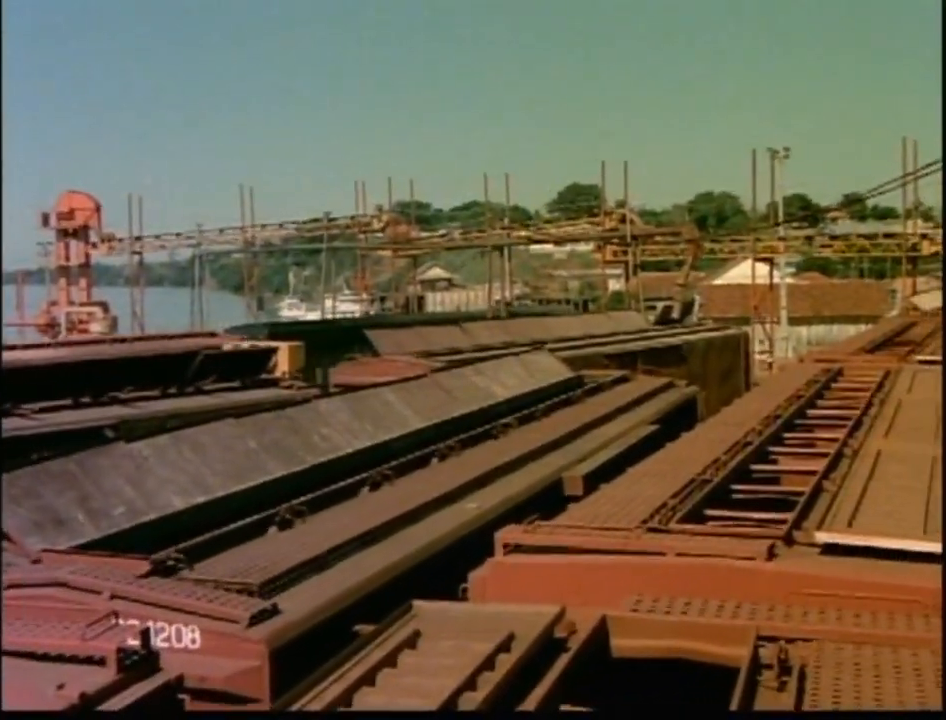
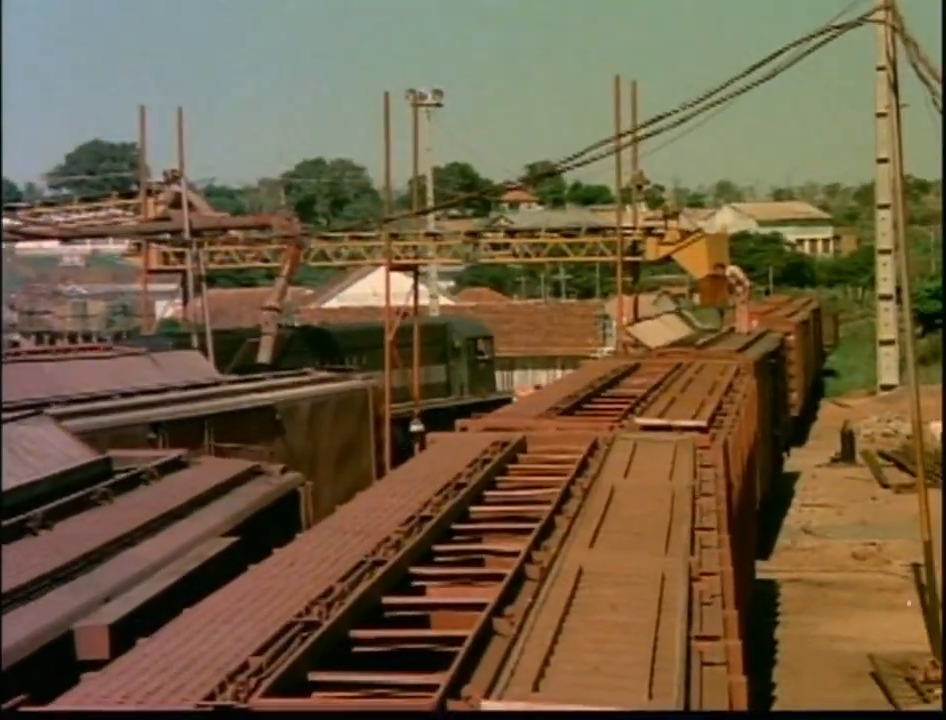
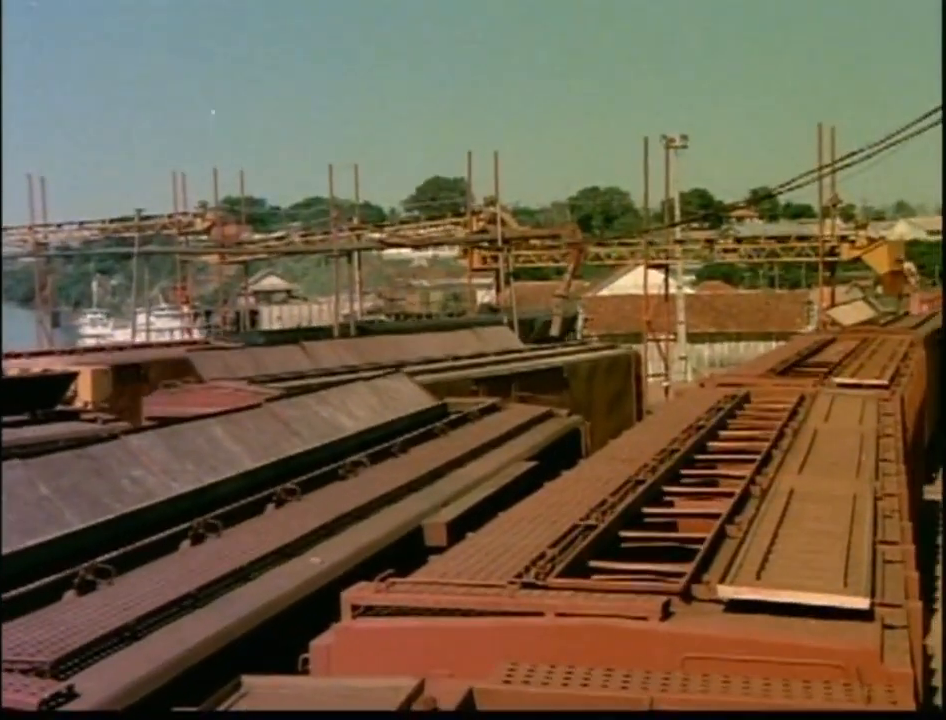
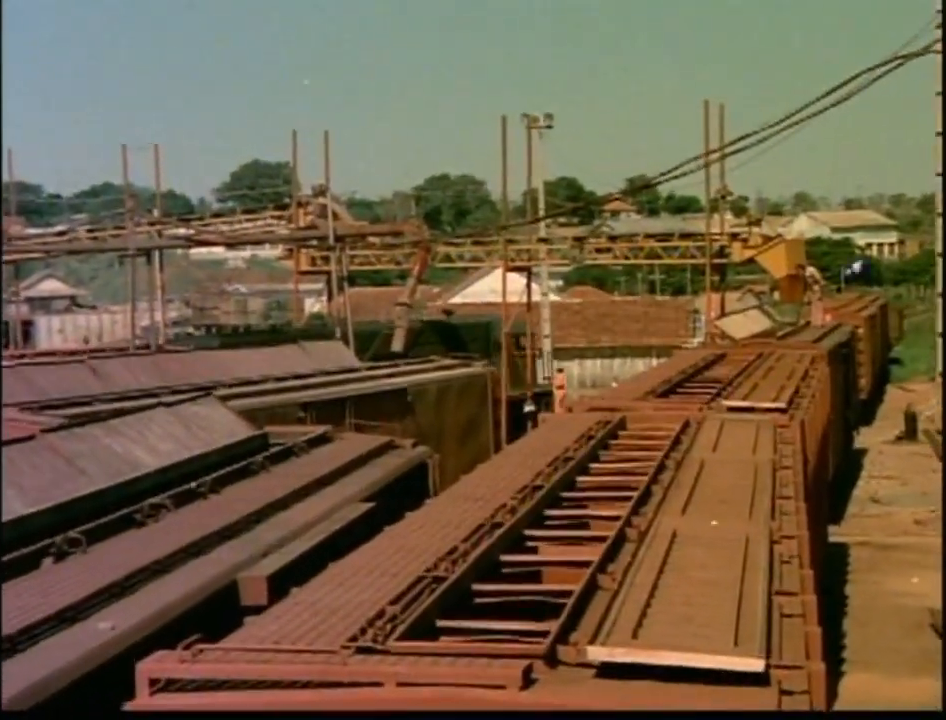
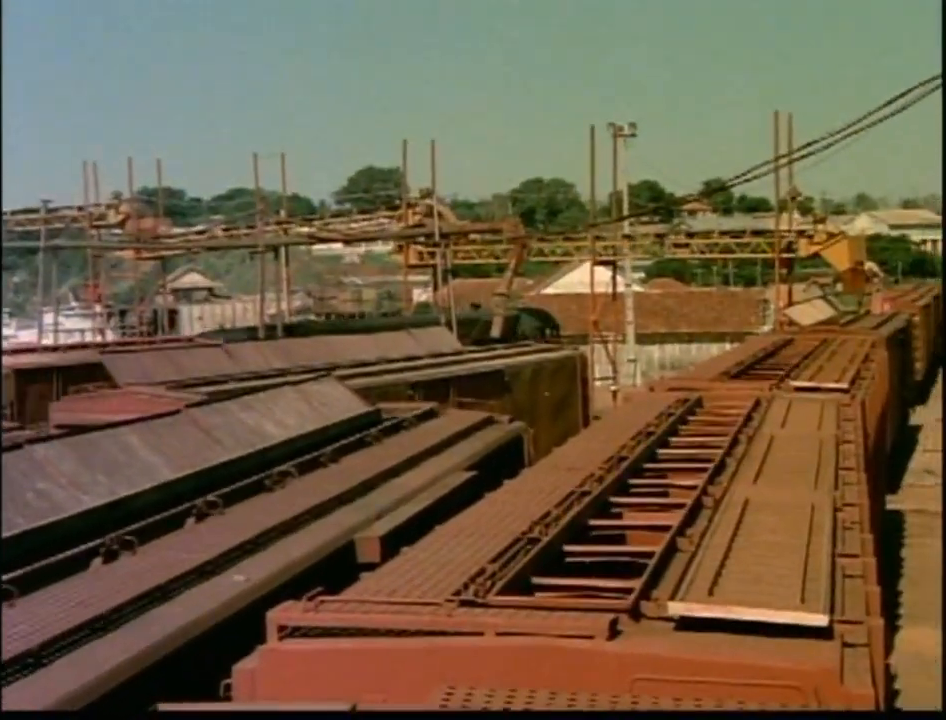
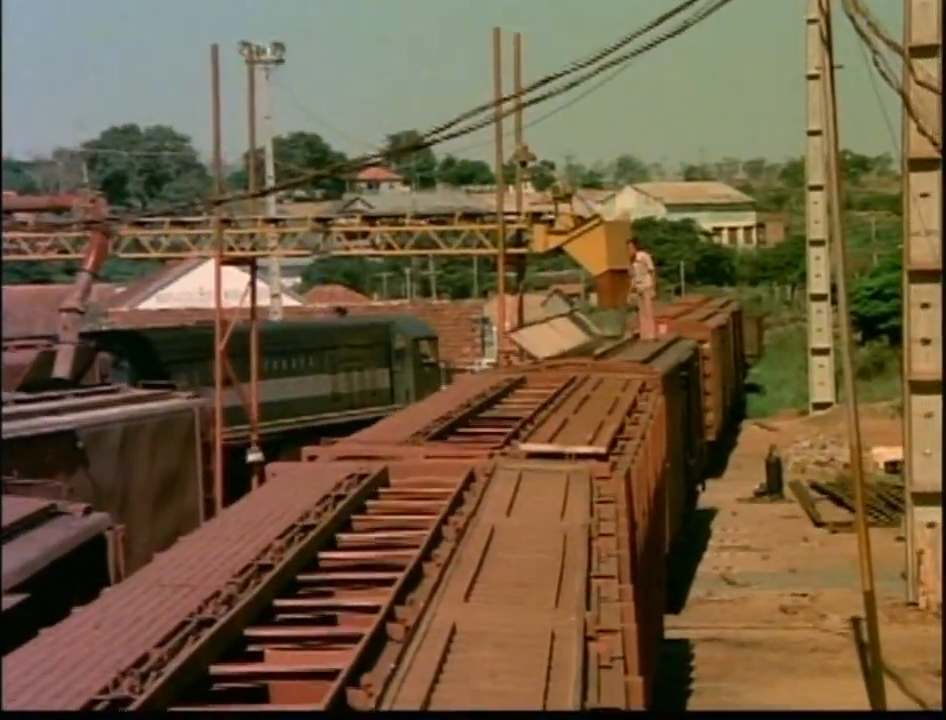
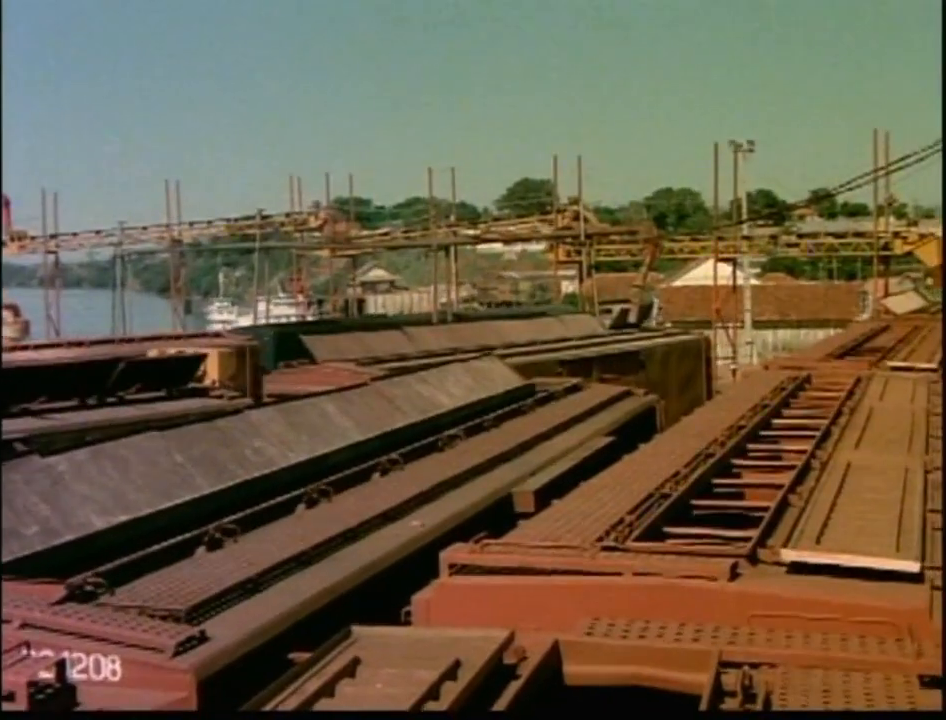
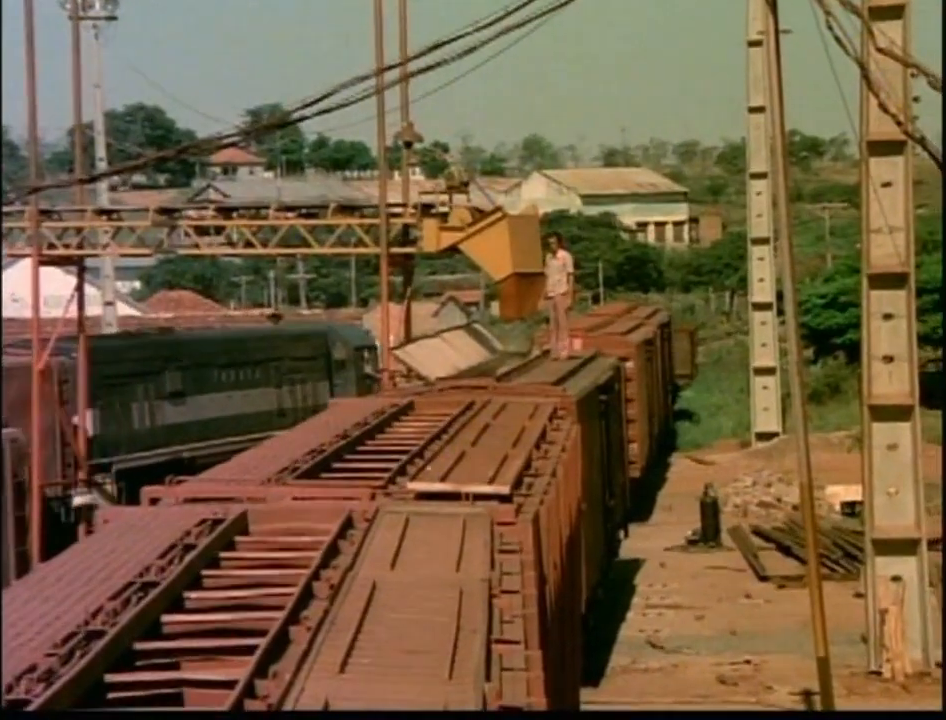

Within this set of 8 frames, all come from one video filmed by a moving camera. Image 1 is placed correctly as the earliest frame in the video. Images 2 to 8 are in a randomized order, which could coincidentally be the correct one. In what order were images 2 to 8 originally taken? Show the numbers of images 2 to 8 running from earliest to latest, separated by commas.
7, 3, 5, 4, 2, 6, 8
